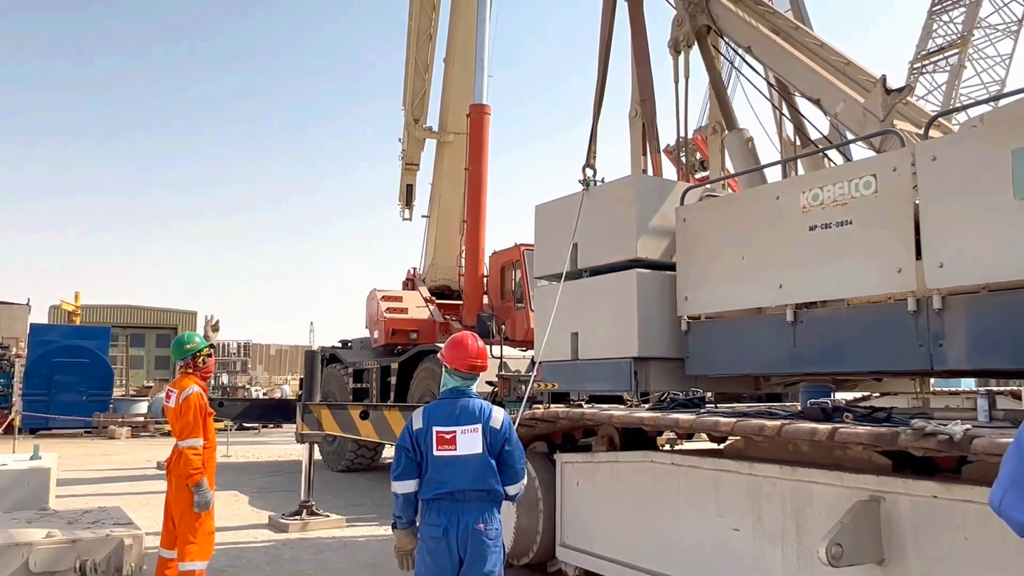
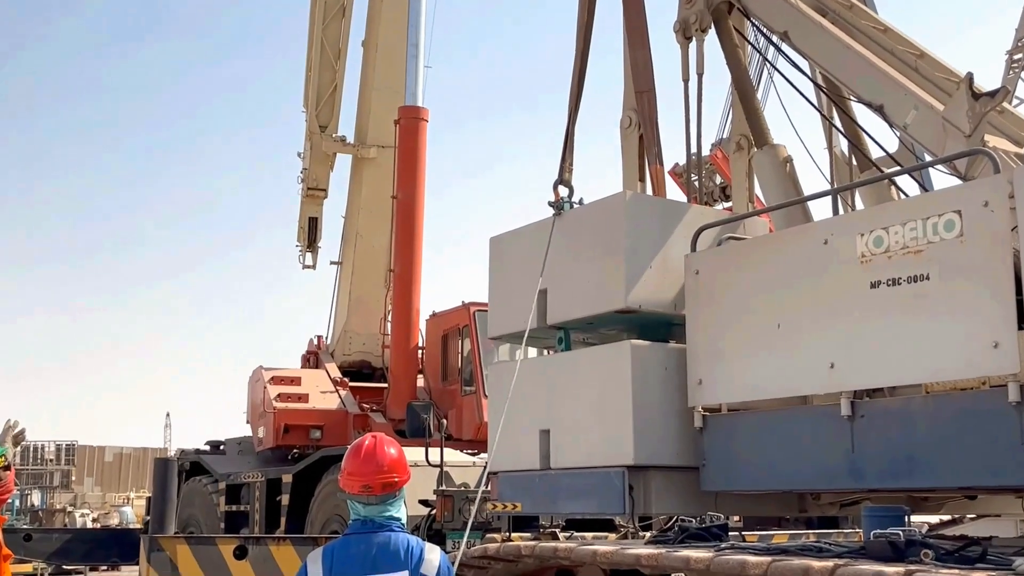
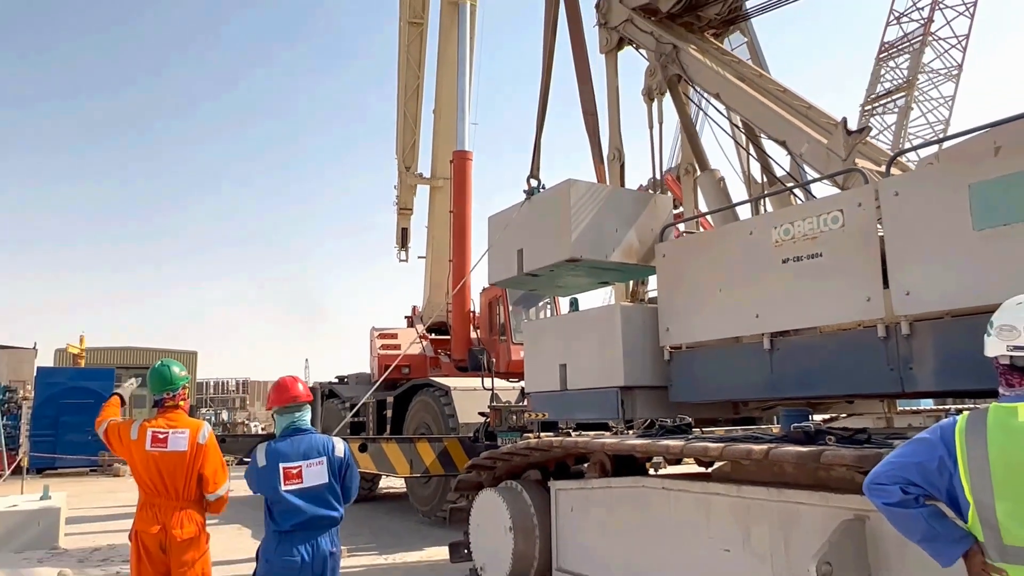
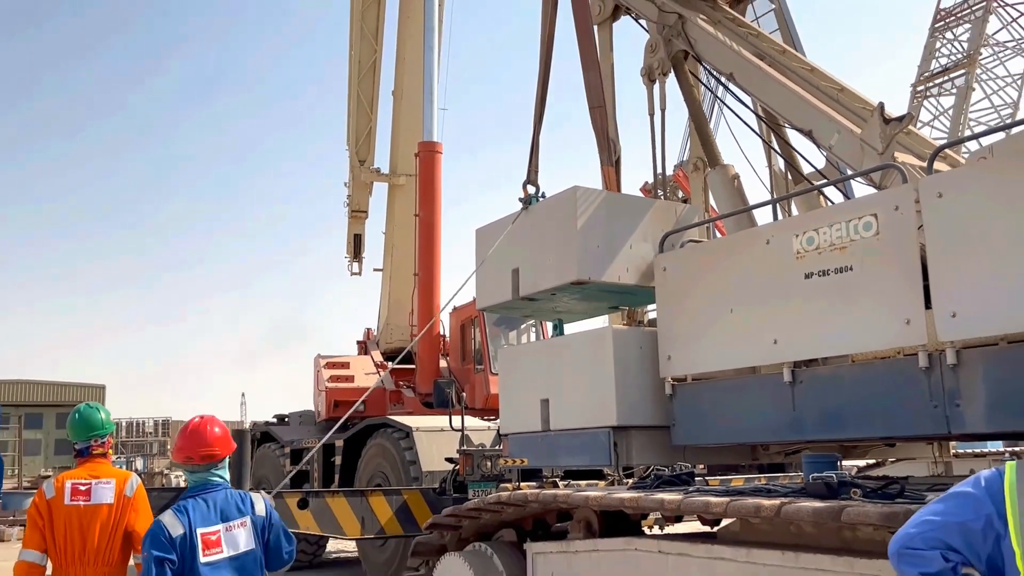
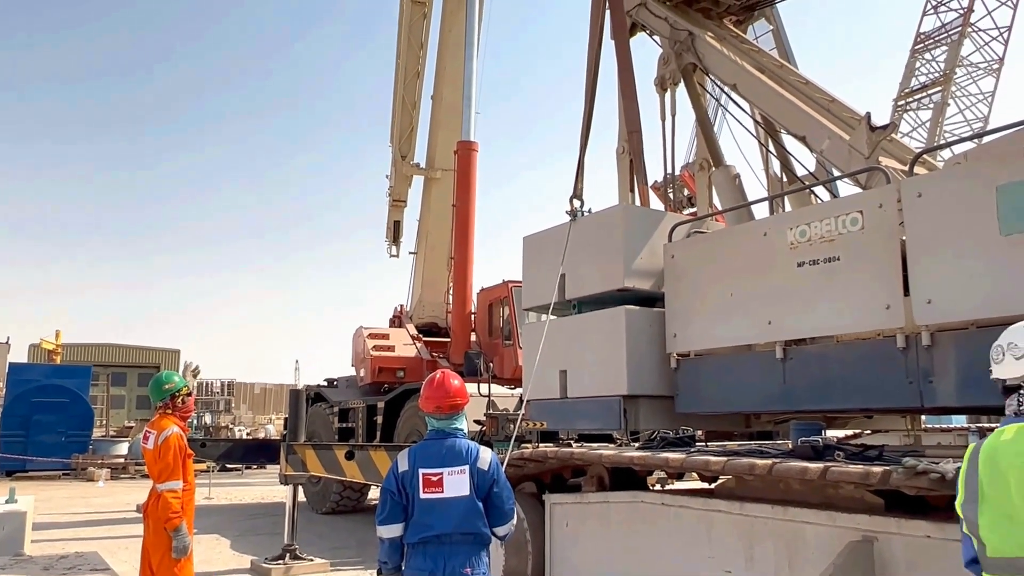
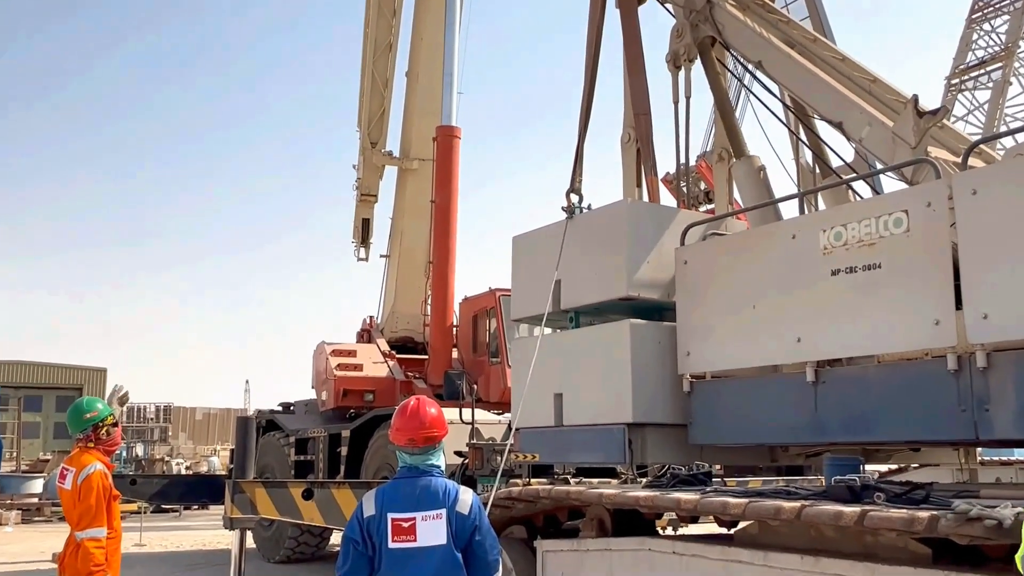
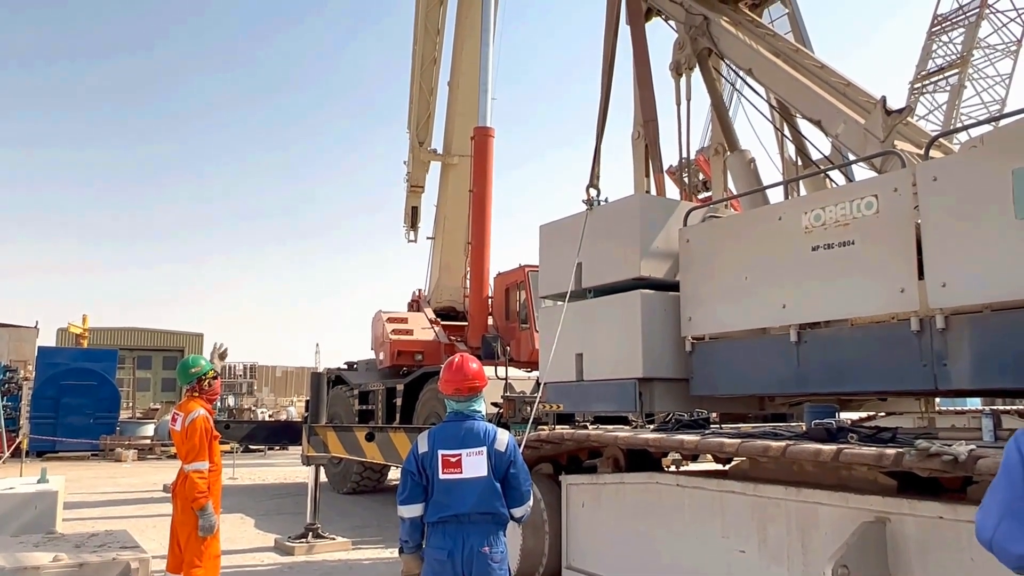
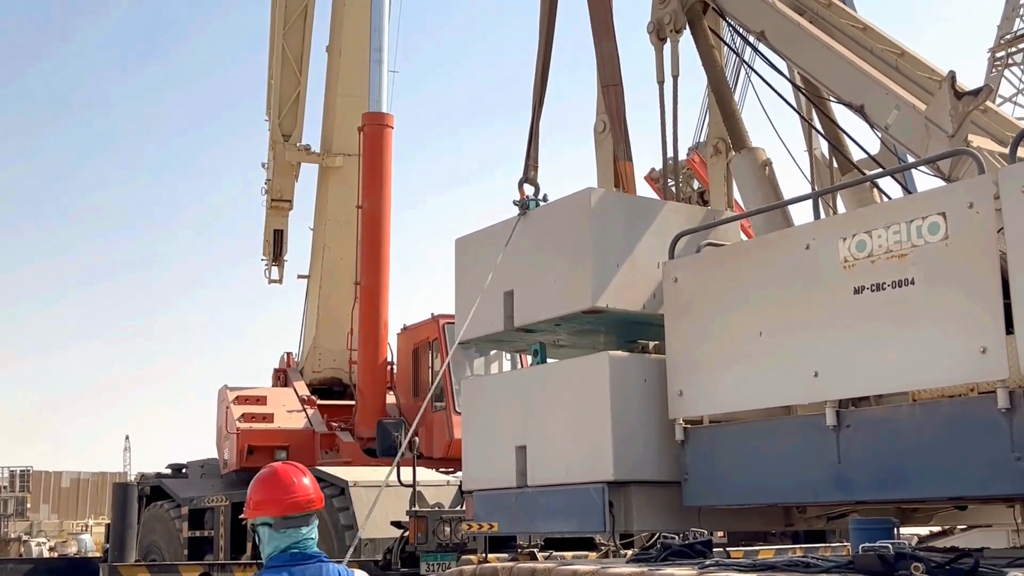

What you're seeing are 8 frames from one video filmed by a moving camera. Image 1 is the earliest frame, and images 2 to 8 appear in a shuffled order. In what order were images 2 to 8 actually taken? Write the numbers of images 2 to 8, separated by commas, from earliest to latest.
7, 5, 6, 2, 8, 4, 3
